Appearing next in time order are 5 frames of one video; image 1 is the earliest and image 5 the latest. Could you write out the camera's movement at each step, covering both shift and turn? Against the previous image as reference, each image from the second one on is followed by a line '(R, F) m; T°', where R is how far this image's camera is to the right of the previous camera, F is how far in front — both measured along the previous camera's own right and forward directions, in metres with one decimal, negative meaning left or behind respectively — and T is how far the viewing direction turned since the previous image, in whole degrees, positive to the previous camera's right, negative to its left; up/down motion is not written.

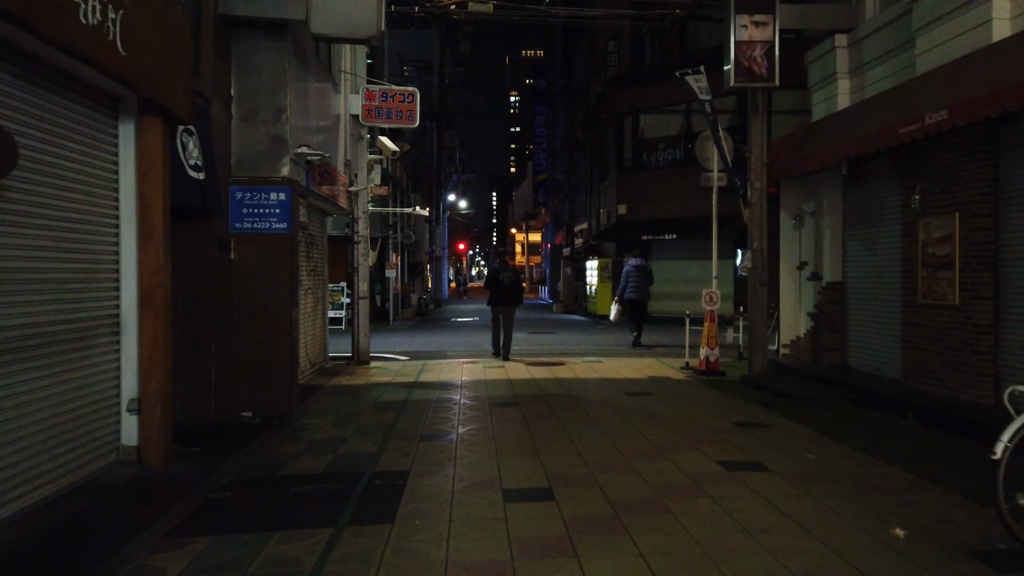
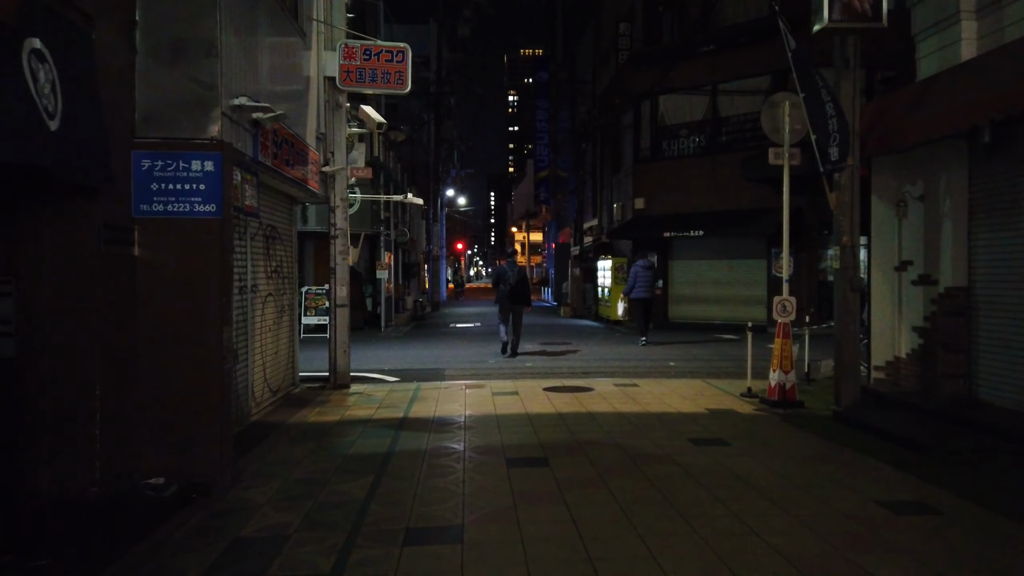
(-0.3, +2.9) m; 0°
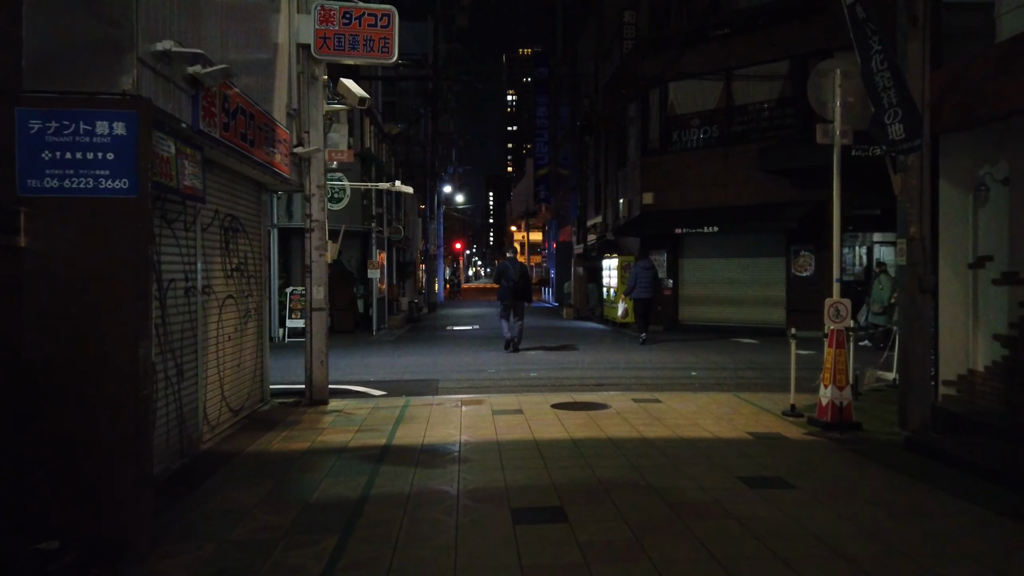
(-0.1, +1.6) m; 0°
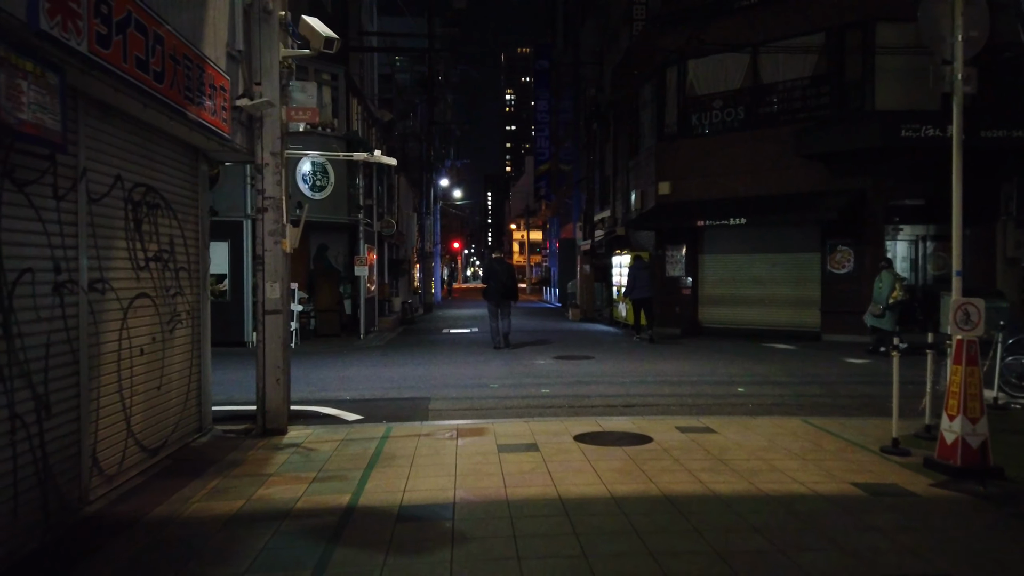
(-0.1, +2.3) m; 0°
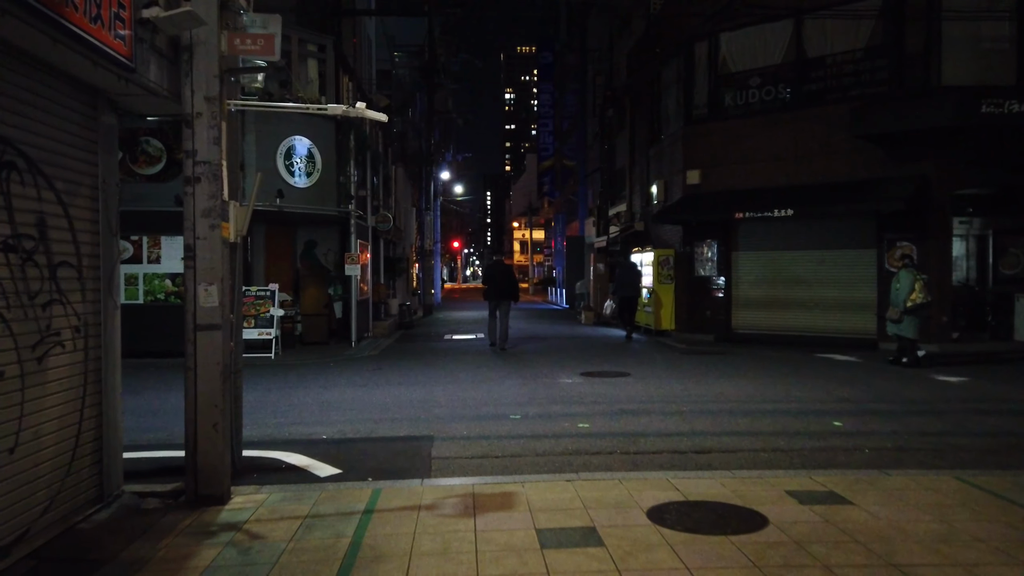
(-0.3, +2.5) m; 0°
